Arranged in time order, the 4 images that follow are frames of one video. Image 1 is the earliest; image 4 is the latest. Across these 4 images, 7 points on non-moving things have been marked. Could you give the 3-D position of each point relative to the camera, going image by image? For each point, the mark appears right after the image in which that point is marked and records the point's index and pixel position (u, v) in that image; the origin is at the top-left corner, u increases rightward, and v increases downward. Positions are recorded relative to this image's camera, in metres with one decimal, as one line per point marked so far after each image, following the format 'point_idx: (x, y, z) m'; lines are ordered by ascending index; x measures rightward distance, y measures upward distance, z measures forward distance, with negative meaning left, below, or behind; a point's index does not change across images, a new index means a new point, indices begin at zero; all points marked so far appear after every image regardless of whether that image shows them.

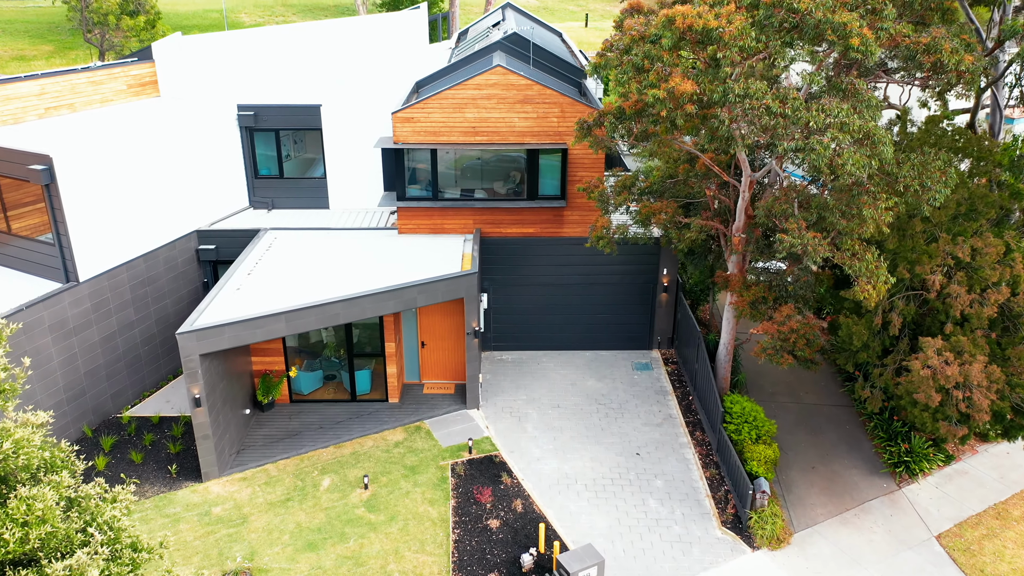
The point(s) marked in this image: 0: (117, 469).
0: (-7.3, -3.3, +15.0) m
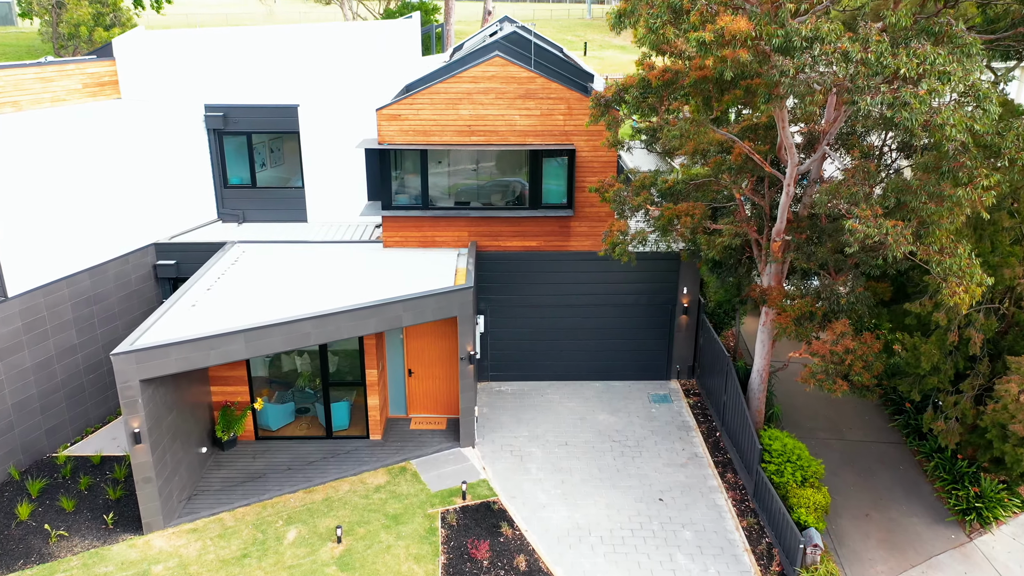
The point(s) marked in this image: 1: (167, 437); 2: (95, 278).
0: (-7.3, -3.6, +12.6) m
1: (-5.4, -2.3, +12.7) m
2: (-7.8, +0.2, +15.2) m
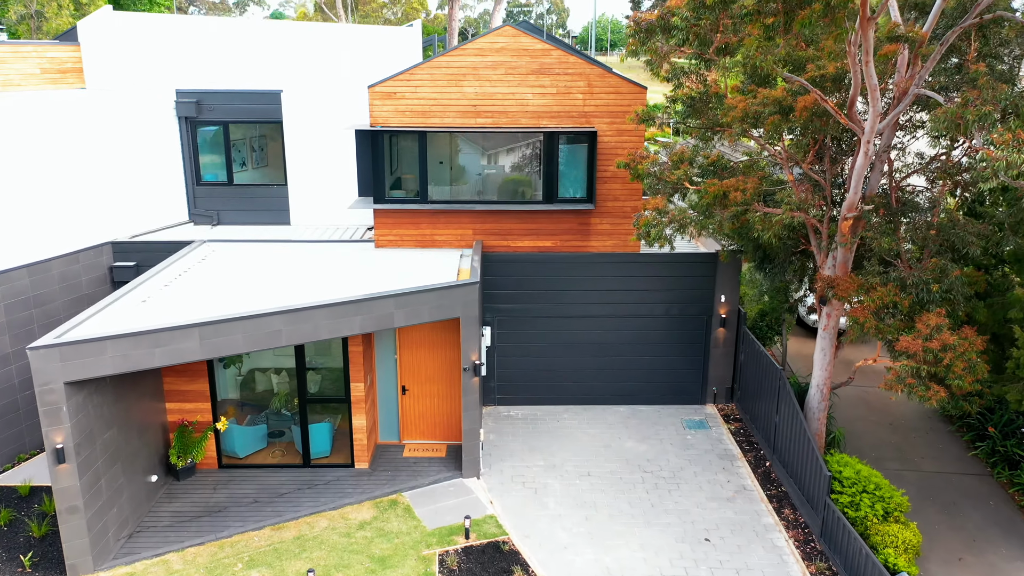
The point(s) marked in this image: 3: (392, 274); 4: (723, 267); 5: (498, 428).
0: (-7.1, -3.4, +10.2) m
1: (-5.2, -2.1, +10.3) m
2: (-7.6, +0.2, +13.0) m
3: (-1.9, +0.2, +12.8) m
4: (+3.7, +0.4, +14.4) m
5: (-0.2, -2.5, +14.3) m
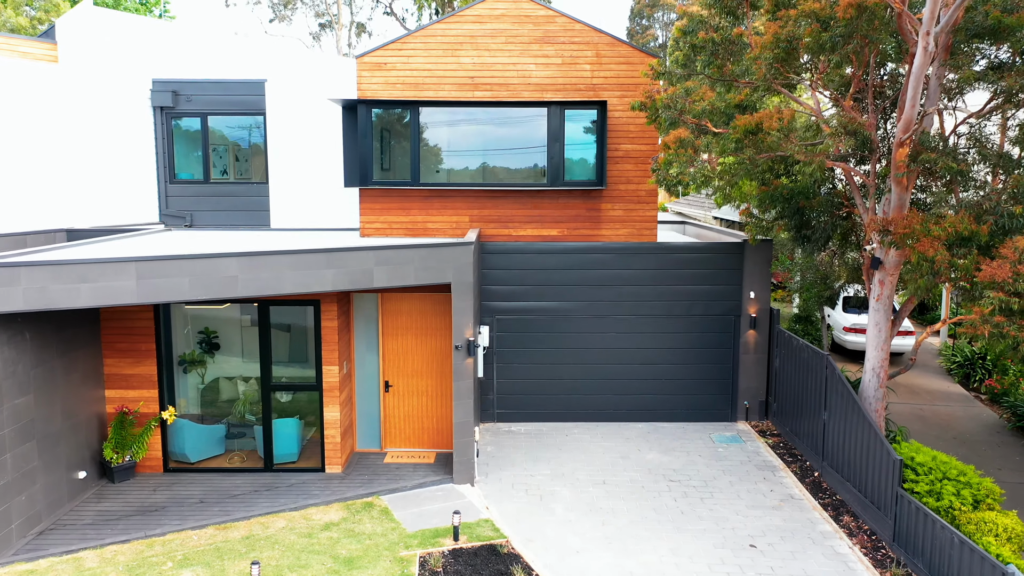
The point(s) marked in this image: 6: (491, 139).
0: (-7.1, -2.7, +8.1) m
1: (-5.2, -1.4, +8.4) m
2: (-7.6, +0.5, +11.5) m
3: (-1.9, +0.5, +11.2) m
4: (+3.8, +0.5, +12.7) m
5: (-0.2, -2.3, +12.3) m
6: (-0.3, +2.6, +12.5) m
